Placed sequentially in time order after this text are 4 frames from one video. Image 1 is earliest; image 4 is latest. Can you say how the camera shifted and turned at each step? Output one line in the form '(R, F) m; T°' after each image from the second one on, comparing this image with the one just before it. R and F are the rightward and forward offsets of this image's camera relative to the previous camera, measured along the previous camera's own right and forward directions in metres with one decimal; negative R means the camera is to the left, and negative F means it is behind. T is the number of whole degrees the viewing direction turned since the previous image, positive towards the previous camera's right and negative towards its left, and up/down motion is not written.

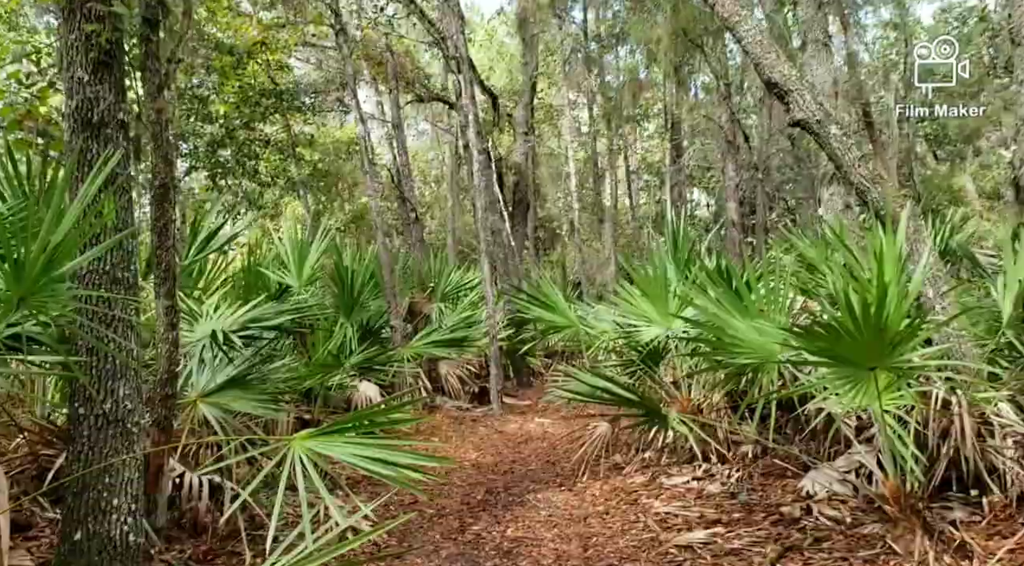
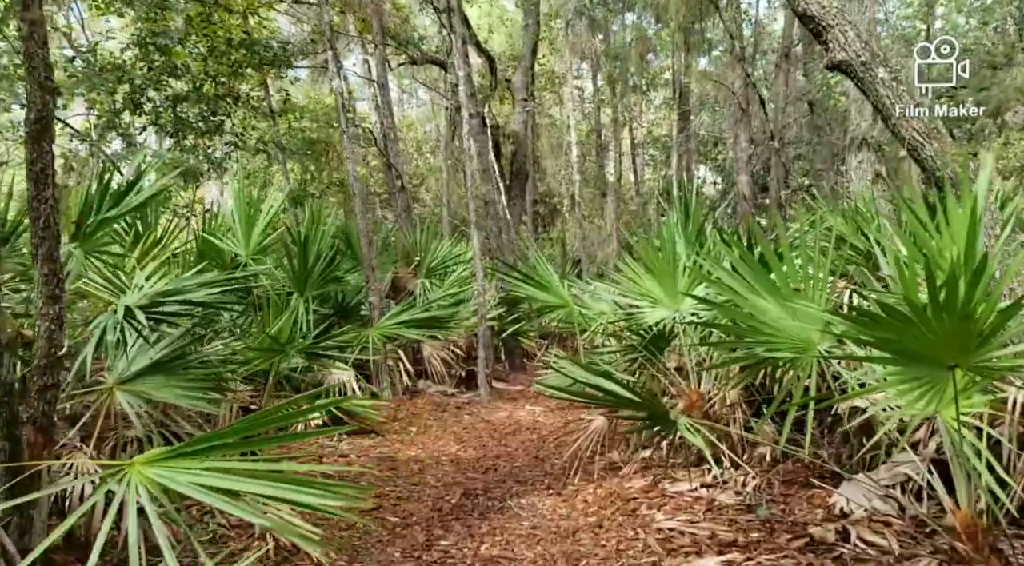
(+0.1, +0.9) m; 0°
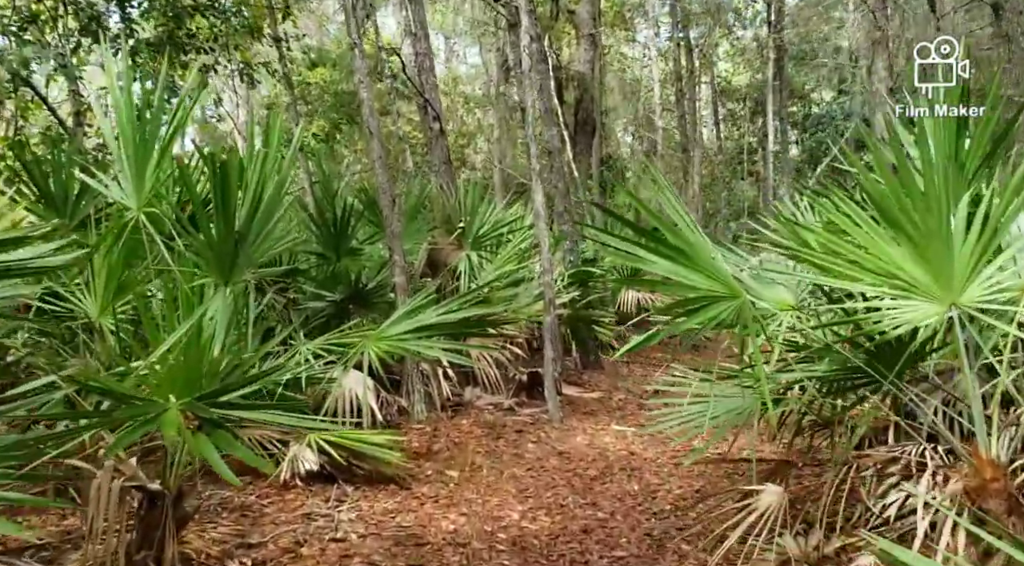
(-0.2, +2.5) m; -3°
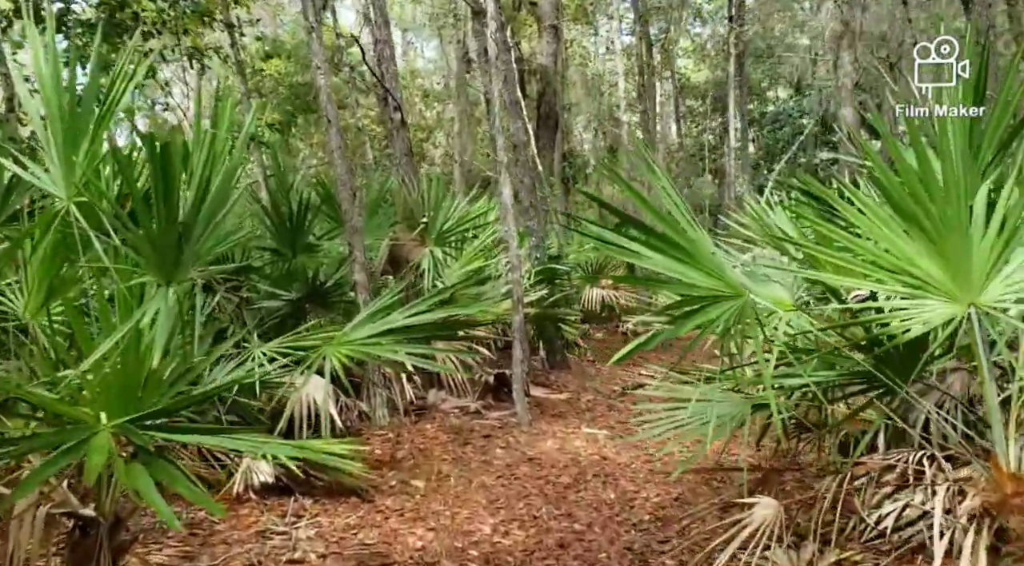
(-0.1, +0.3) m; +3°
